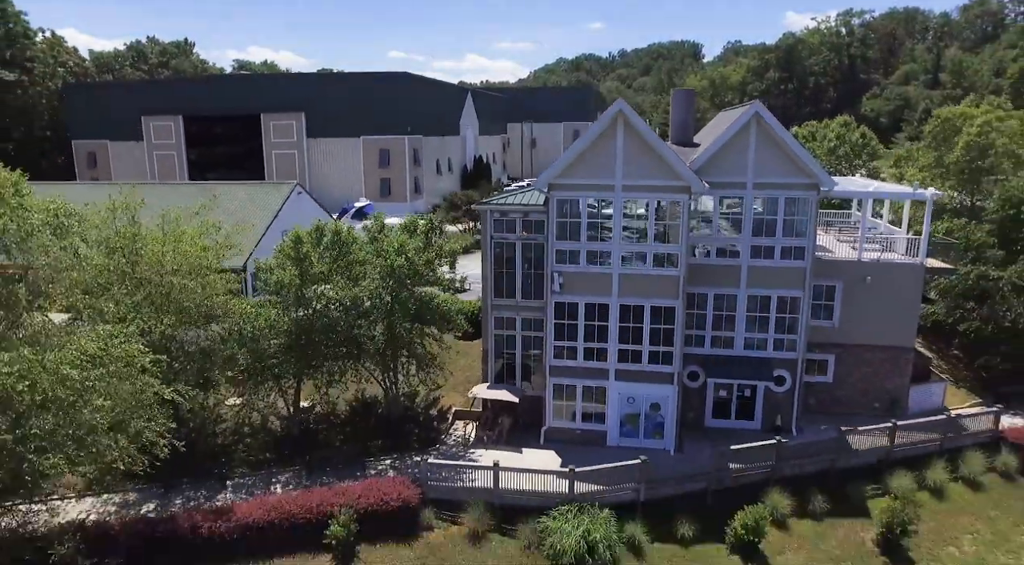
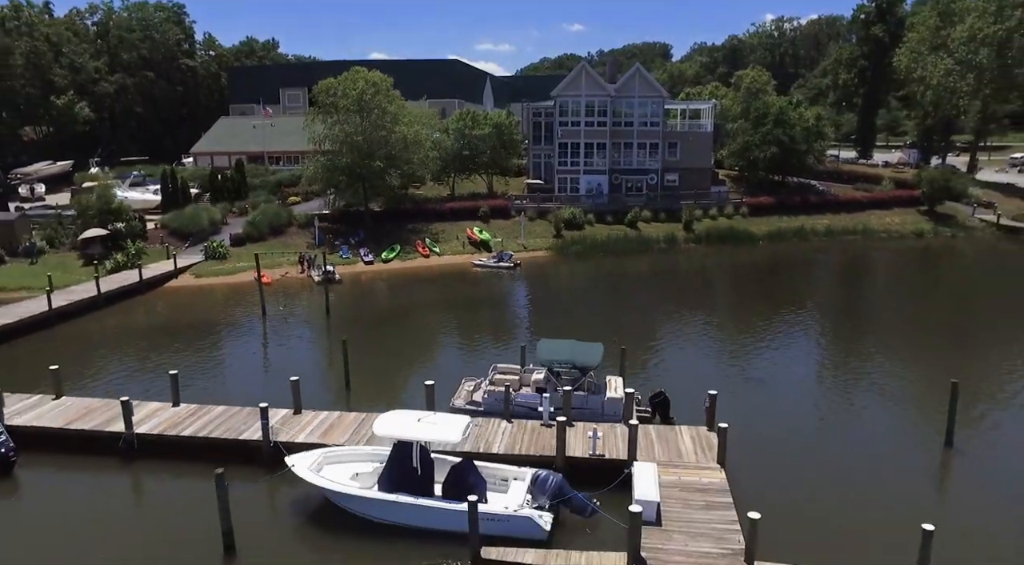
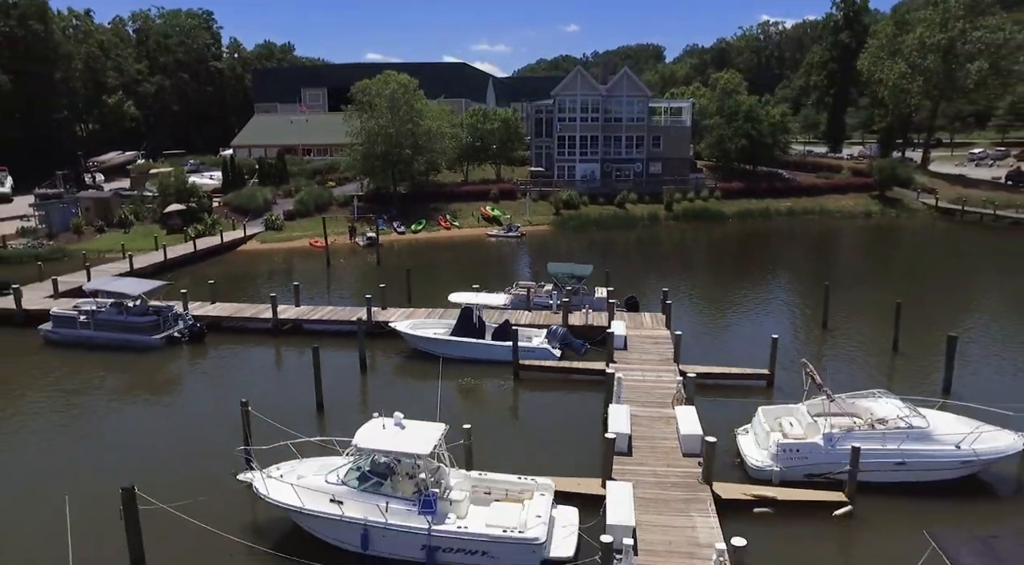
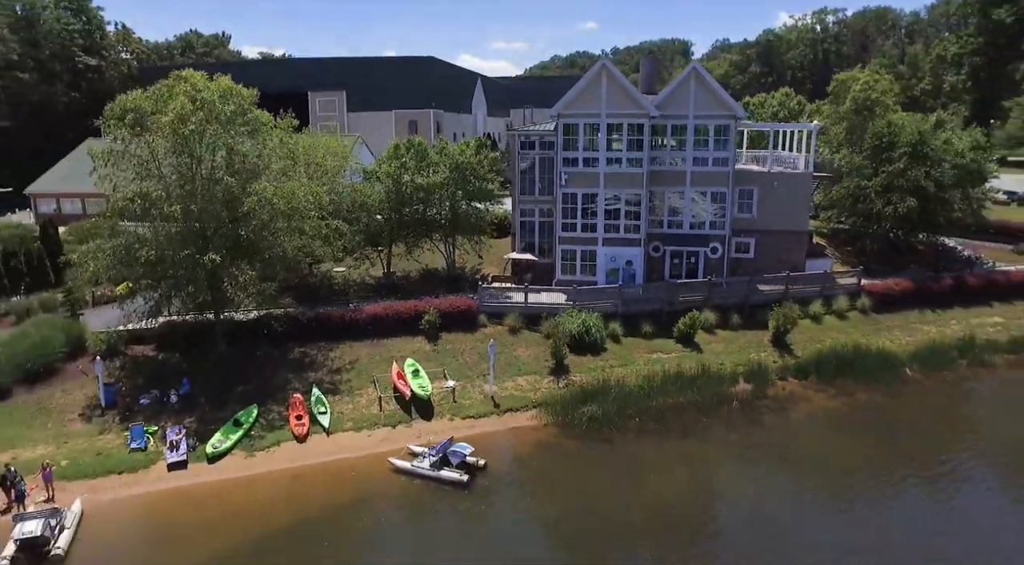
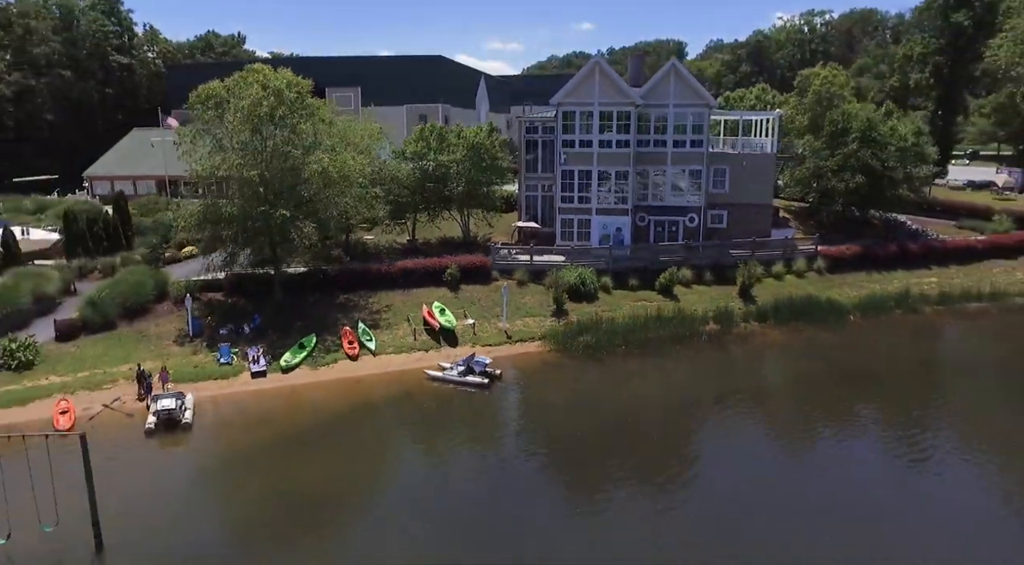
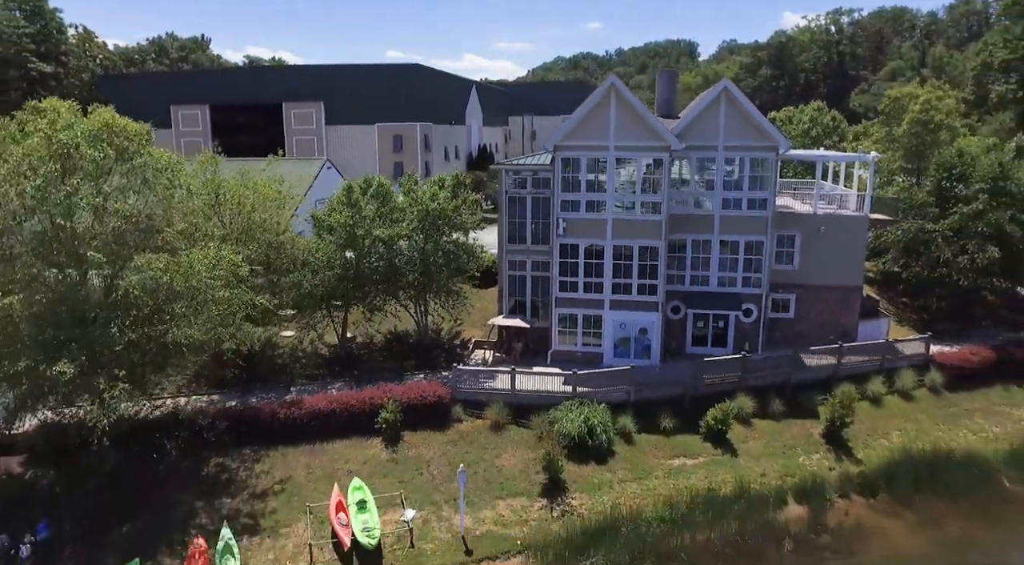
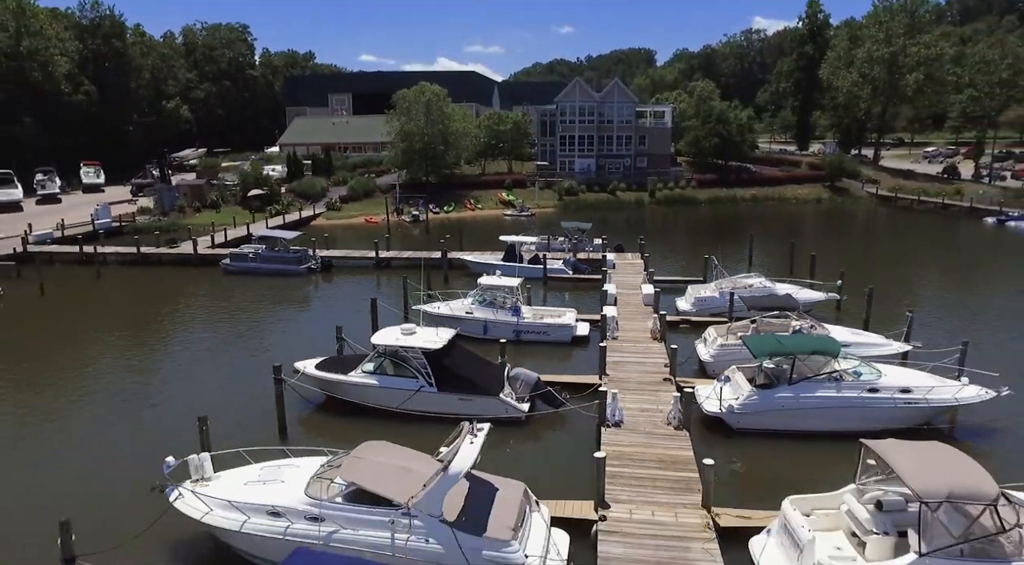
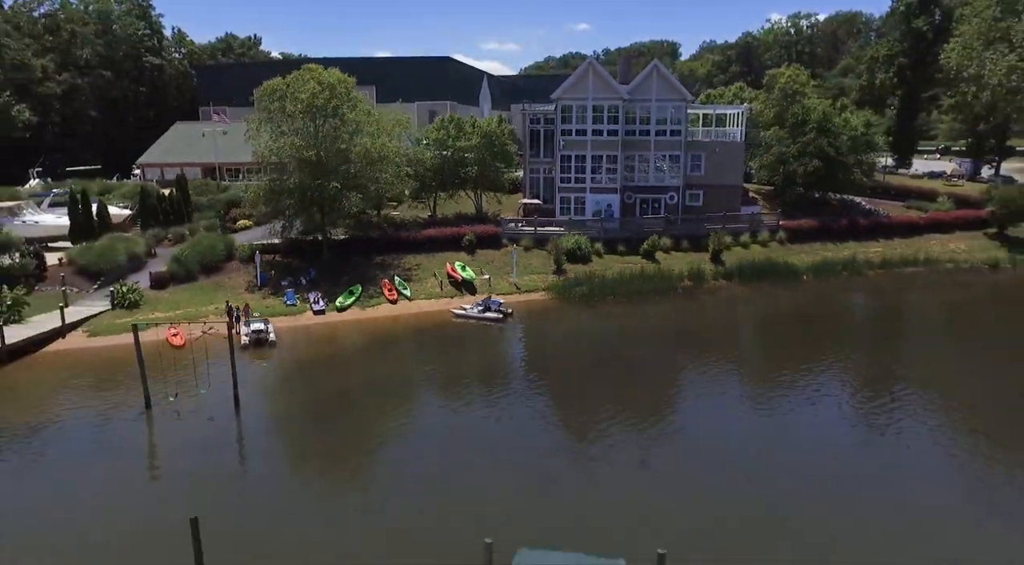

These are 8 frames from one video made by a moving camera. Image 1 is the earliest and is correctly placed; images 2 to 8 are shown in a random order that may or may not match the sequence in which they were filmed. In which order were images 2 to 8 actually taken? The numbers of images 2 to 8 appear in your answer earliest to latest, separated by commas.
6, 4, 5, 8, 2, 3, 7
